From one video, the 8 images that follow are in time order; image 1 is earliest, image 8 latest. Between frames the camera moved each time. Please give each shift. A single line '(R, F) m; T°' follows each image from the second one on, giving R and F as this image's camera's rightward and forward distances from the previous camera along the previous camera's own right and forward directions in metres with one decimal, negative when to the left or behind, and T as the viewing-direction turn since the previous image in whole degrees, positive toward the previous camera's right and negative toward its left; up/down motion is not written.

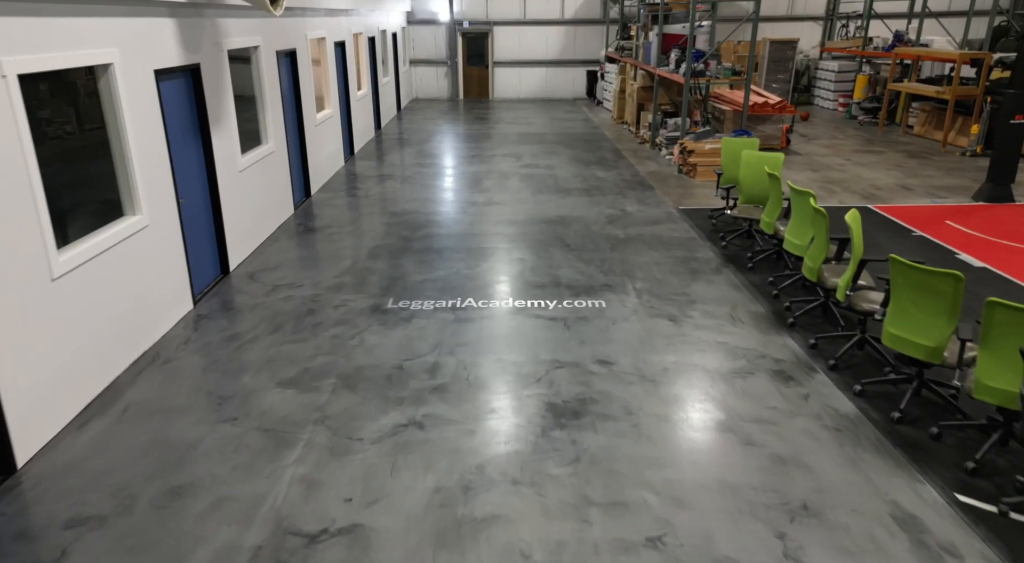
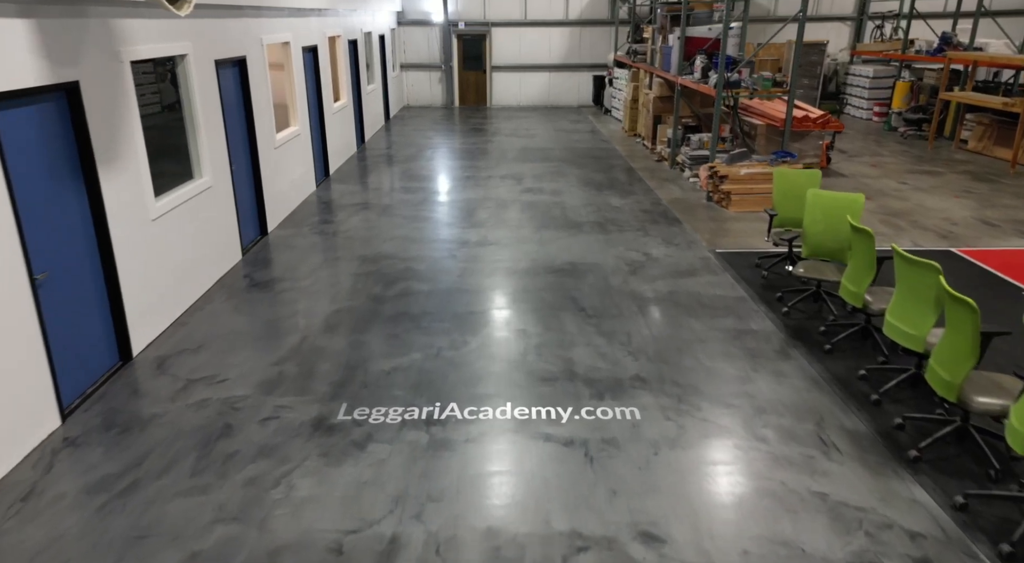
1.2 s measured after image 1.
(0.0, +1.5) m; 0°
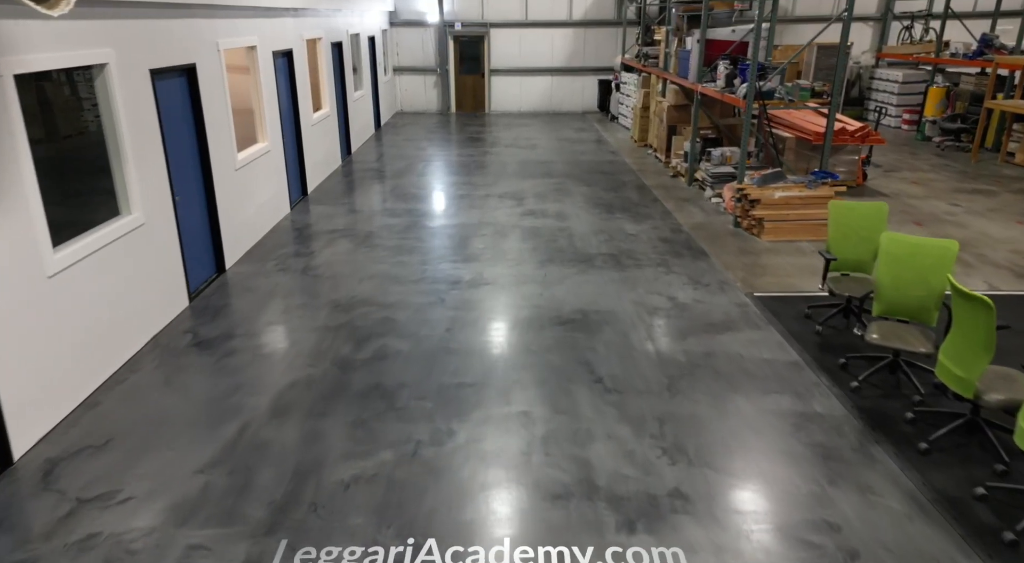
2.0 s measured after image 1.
(0.0, +1.1) m; 0°
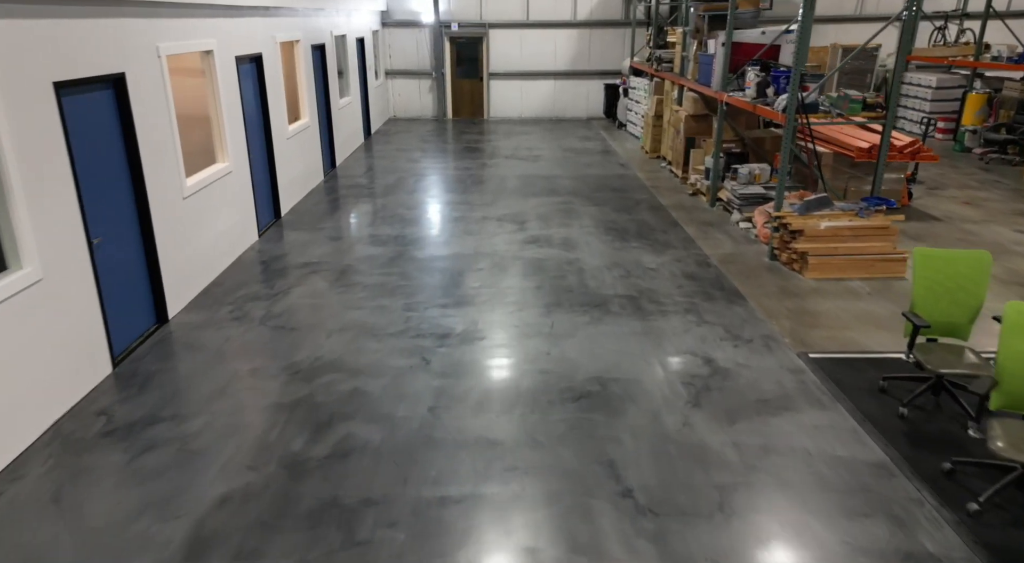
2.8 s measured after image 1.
(0.0, +1.0) m; 0°
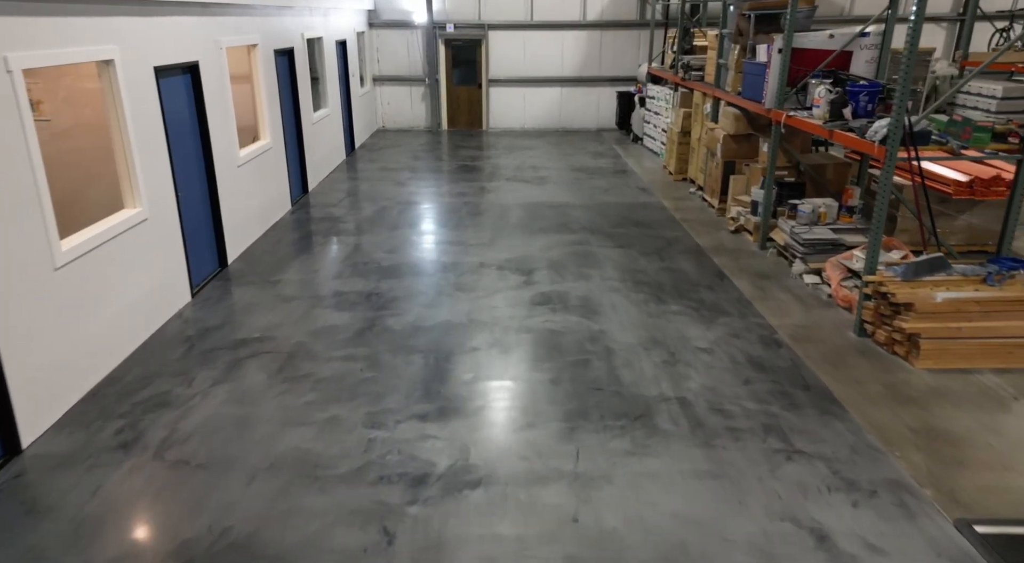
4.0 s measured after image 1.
(0.0, +1.6) m; 0°
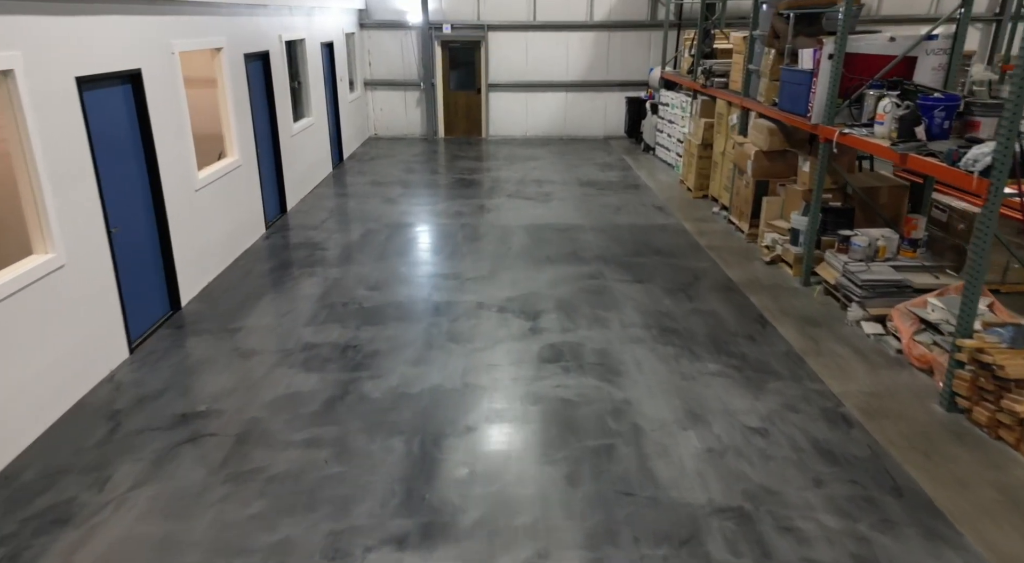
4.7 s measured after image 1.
(0.0, +1.0) m; 0°
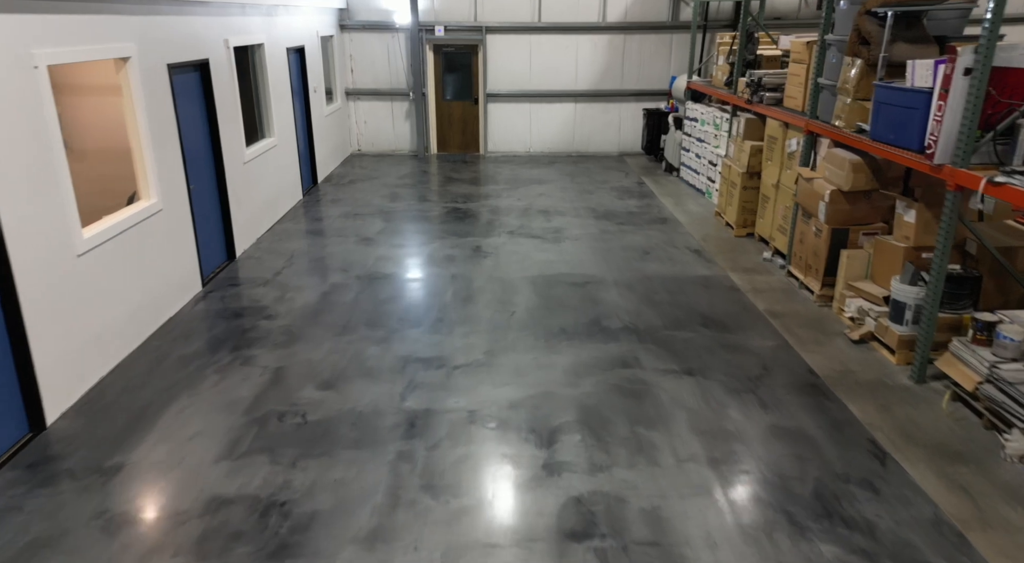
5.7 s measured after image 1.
(0.0, +1.6) m; 0°
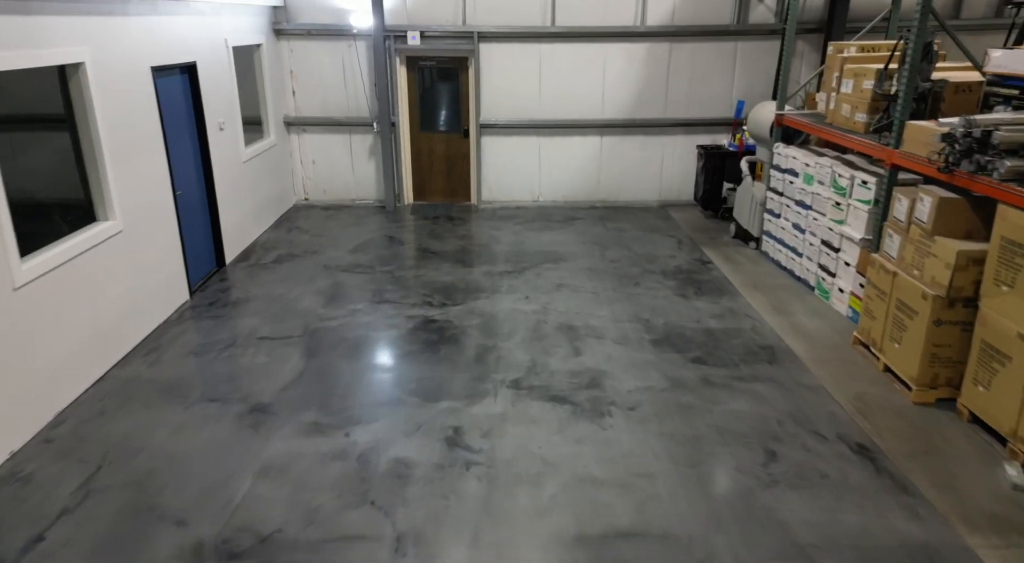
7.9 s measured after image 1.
(0.0, +3.3) m; 0°
